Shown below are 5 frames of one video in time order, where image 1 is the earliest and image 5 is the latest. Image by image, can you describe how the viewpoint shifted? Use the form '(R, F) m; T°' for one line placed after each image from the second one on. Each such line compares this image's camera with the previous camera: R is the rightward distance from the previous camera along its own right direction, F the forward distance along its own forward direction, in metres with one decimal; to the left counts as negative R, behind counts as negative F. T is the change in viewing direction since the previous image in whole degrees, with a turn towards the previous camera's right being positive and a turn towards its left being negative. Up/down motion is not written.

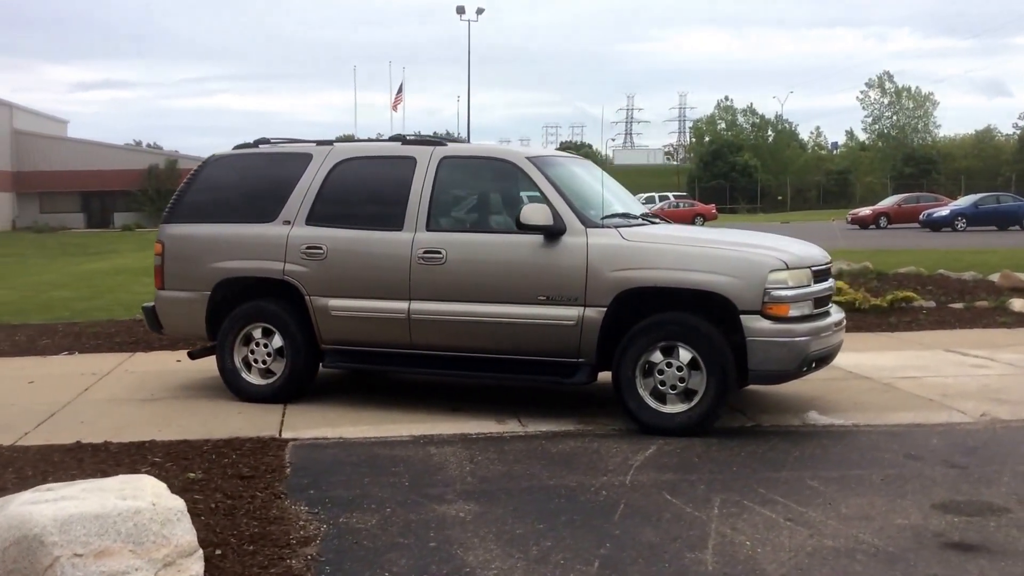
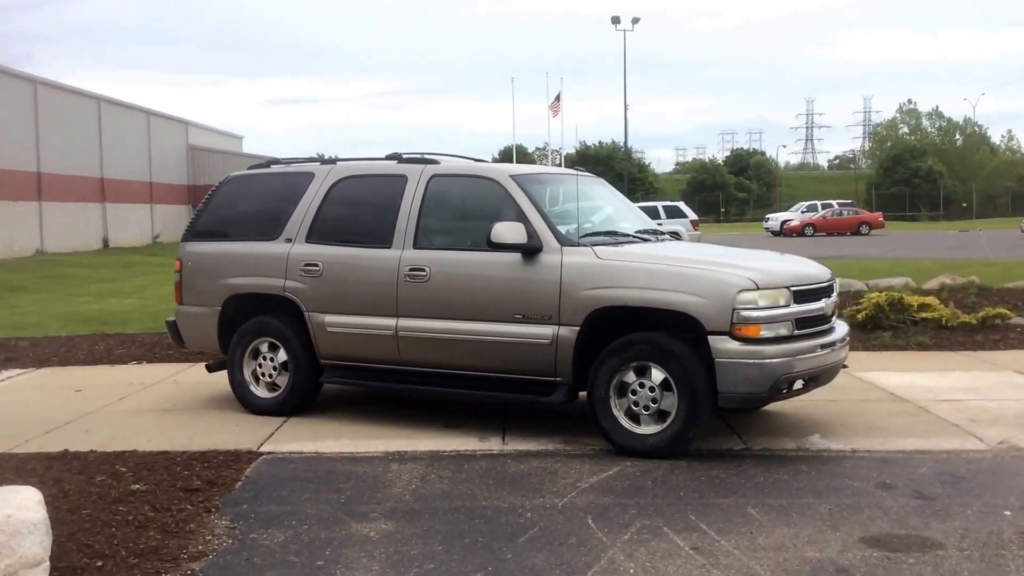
(+1.2, +0.1) m; -9°
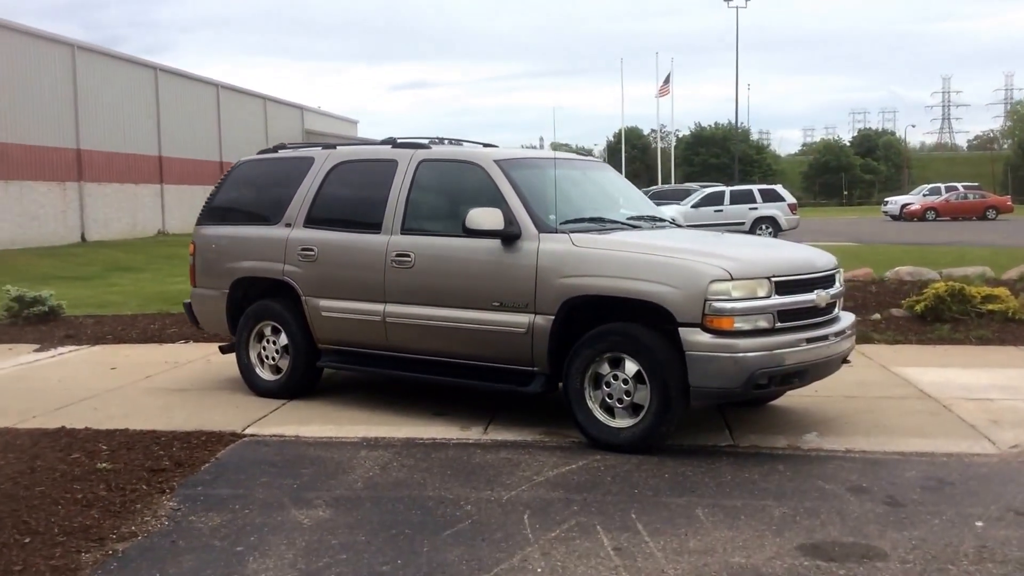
(+0.8, +0.1) m; -6°
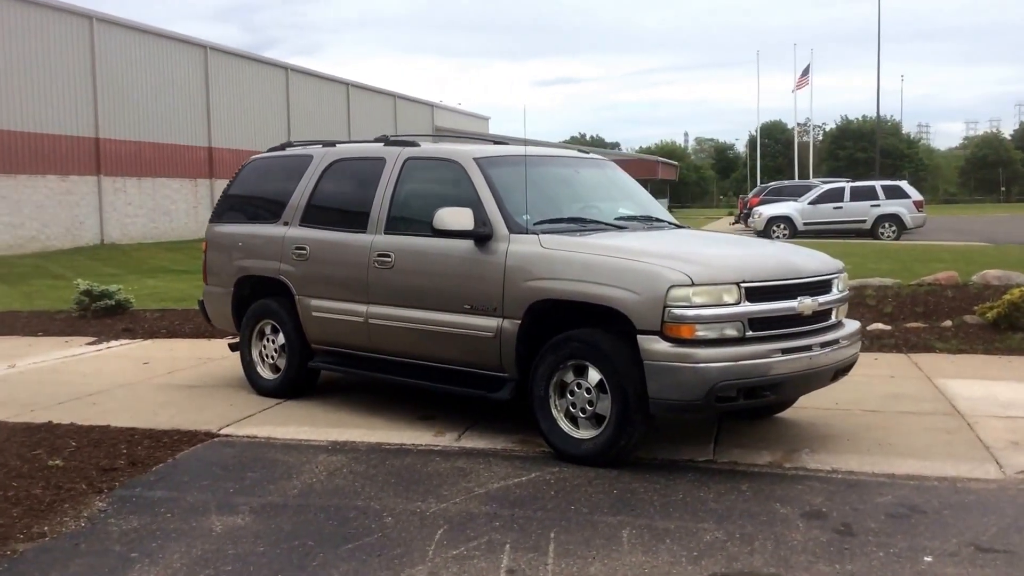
(+1.0, +0.3) m; -8°
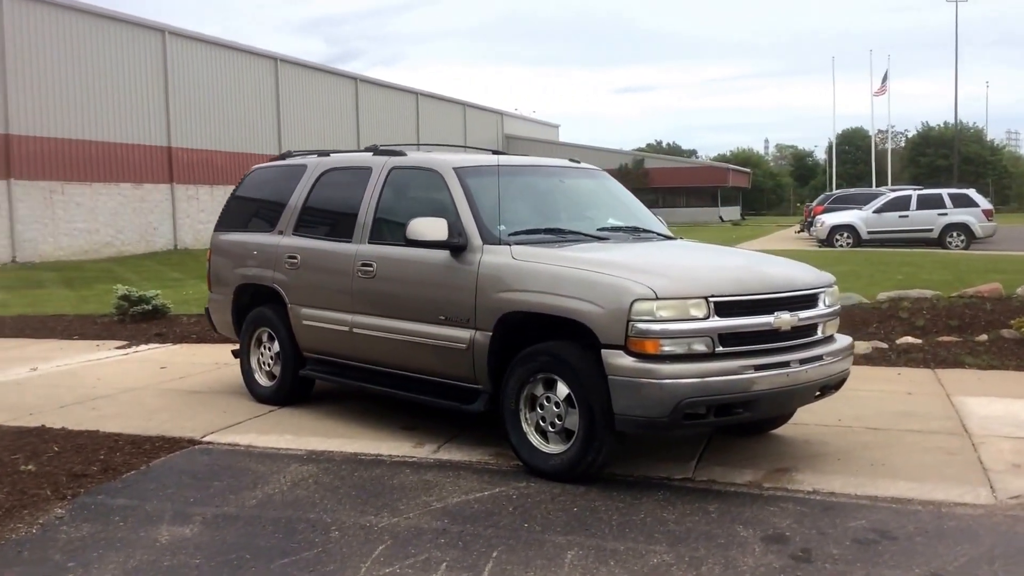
(+0.6, +0.1) m; -4°
